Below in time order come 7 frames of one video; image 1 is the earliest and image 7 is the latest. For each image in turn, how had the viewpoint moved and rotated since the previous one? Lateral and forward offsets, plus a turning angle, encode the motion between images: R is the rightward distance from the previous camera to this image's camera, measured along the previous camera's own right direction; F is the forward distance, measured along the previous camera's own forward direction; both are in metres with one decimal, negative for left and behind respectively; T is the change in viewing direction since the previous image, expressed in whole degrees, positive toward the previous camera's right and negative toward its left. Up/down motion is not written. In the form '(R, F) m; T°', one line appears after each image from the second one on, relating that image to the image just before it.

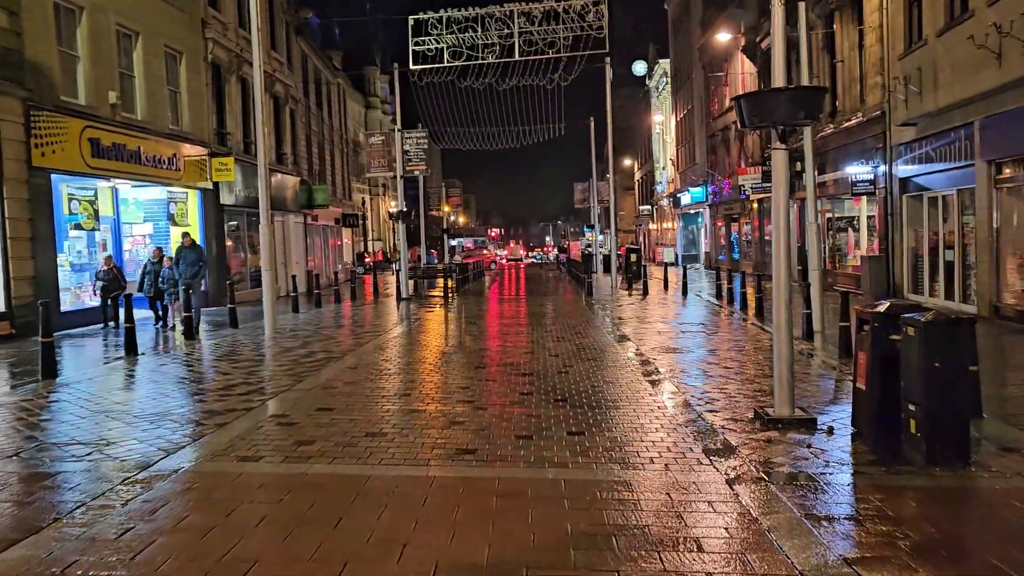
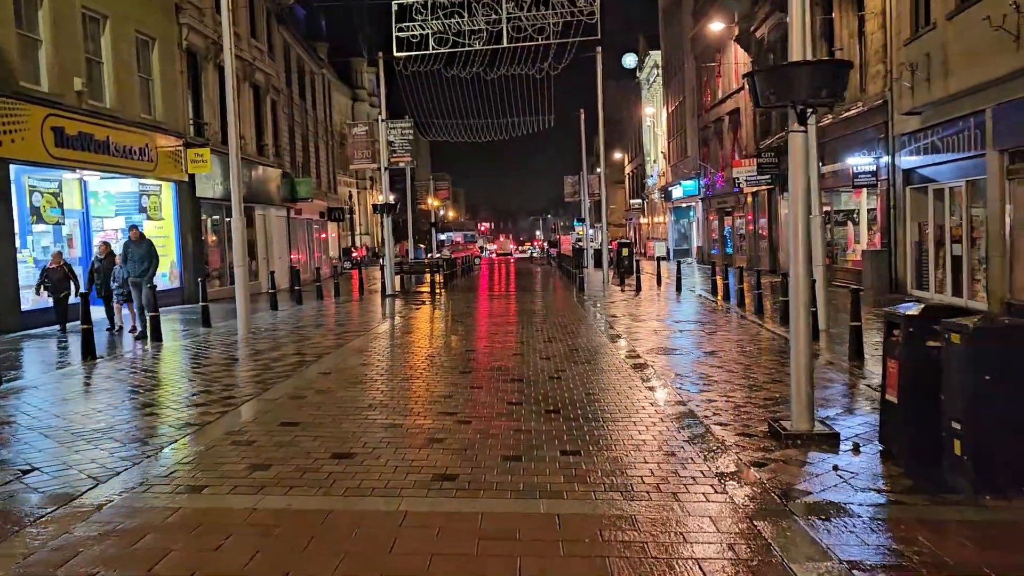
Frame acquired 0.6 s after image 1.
(0.0, +0.8) m; +1°
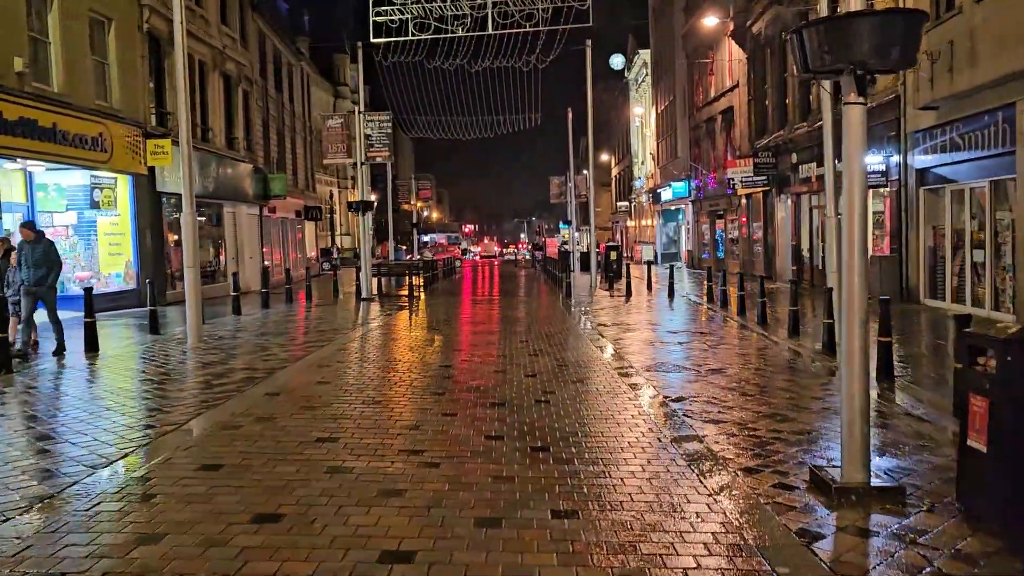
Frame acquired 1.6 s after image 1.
(0.0, +1.4) m; +1°
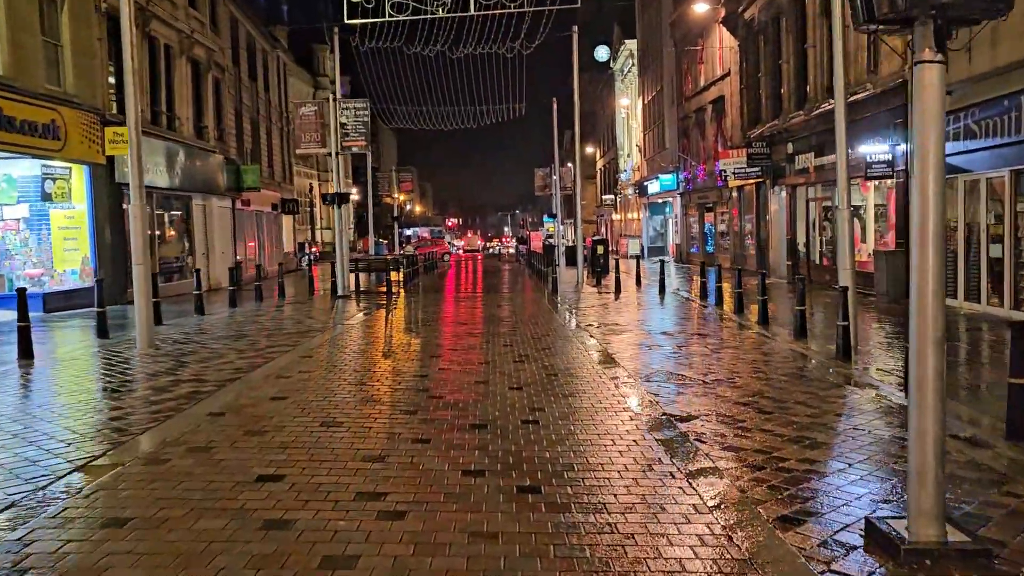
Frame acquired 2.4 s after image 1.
(0.0, +1.1) m; +1°
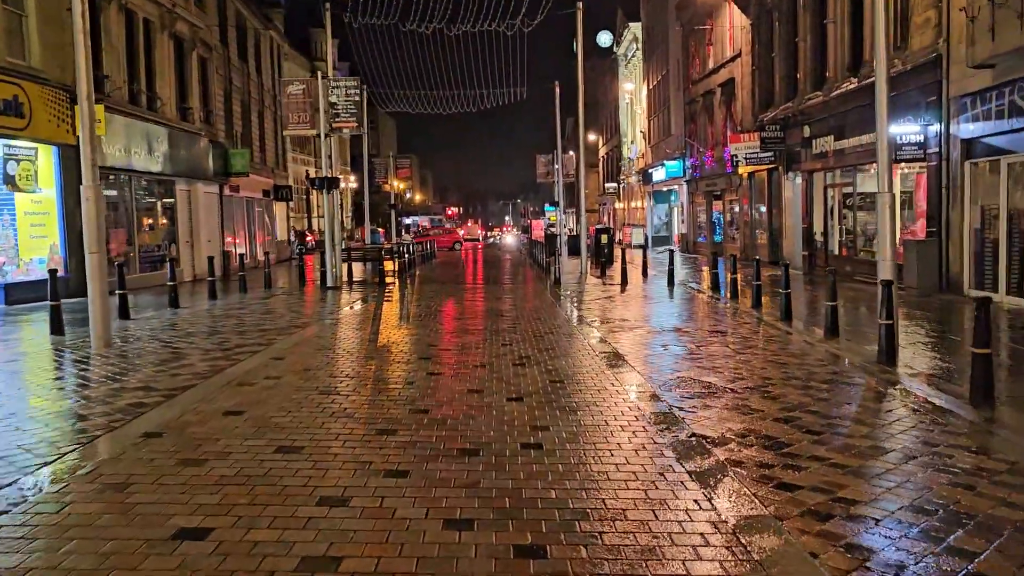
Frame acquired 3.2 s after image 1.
(0.0, +1.2) m; 0°
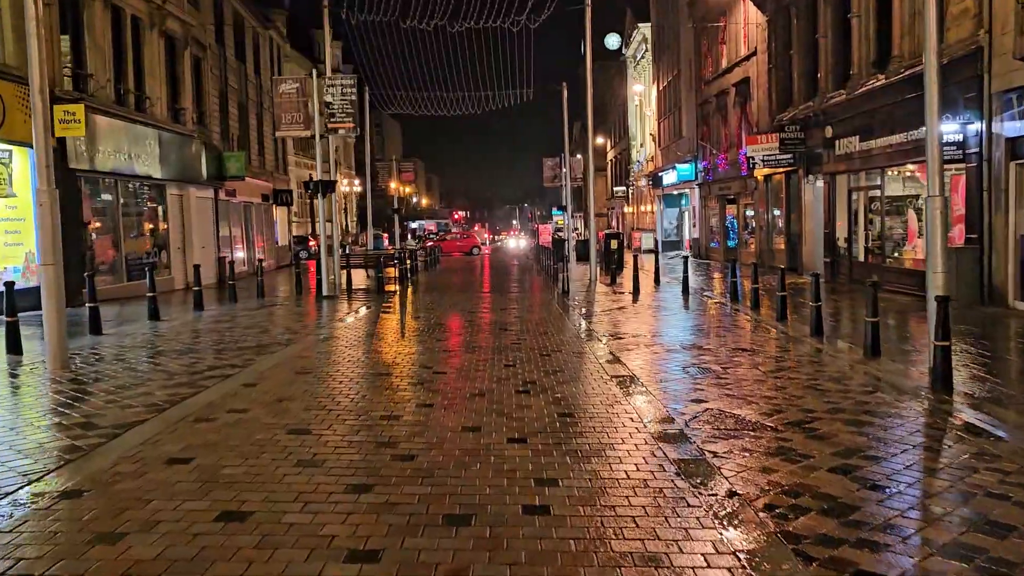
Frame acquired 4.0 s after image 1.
(0.0, +1.1) m; 0°
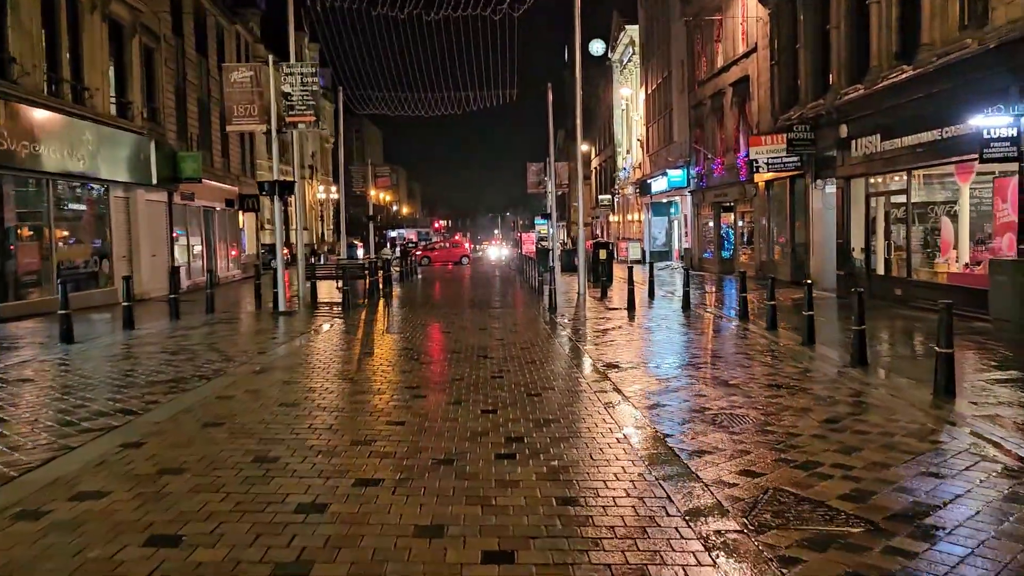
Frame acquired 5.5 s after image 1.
(0.0, +2.1) m; +1°
